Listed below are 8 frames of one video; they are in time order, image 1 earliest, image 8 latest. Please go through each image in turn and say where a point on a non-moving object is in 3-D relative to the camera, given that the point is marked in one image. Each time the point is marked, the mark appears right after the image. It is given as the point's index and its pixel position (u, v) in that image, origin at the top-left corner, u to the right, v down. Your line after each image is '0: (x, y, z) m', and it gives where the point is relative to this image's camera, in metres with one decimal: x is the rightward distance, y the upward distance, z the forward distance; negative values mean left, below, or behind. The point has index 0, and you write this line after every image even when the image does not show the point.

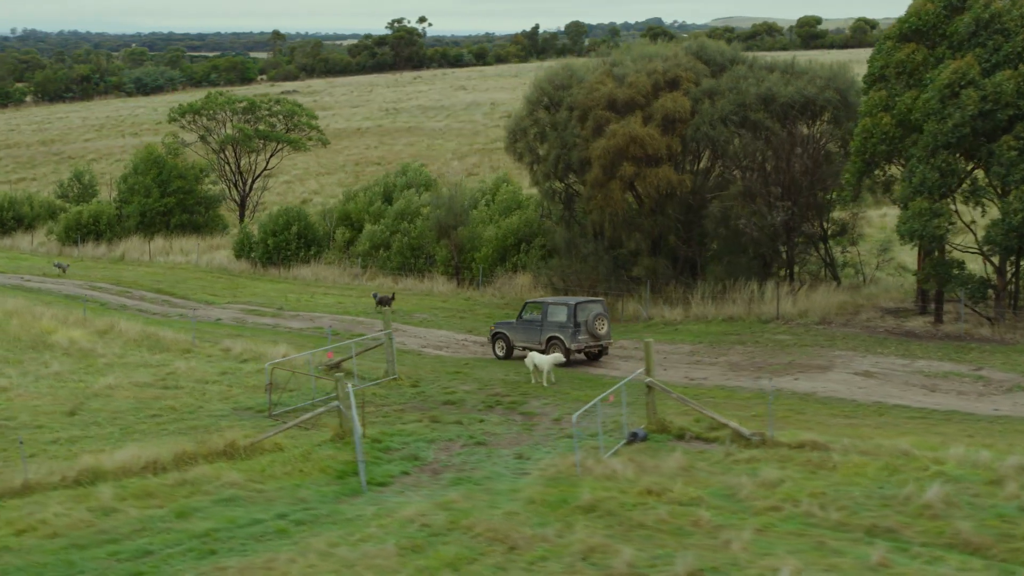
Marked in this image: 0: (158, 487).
0: (-3.6, -2.0, +16.3) m
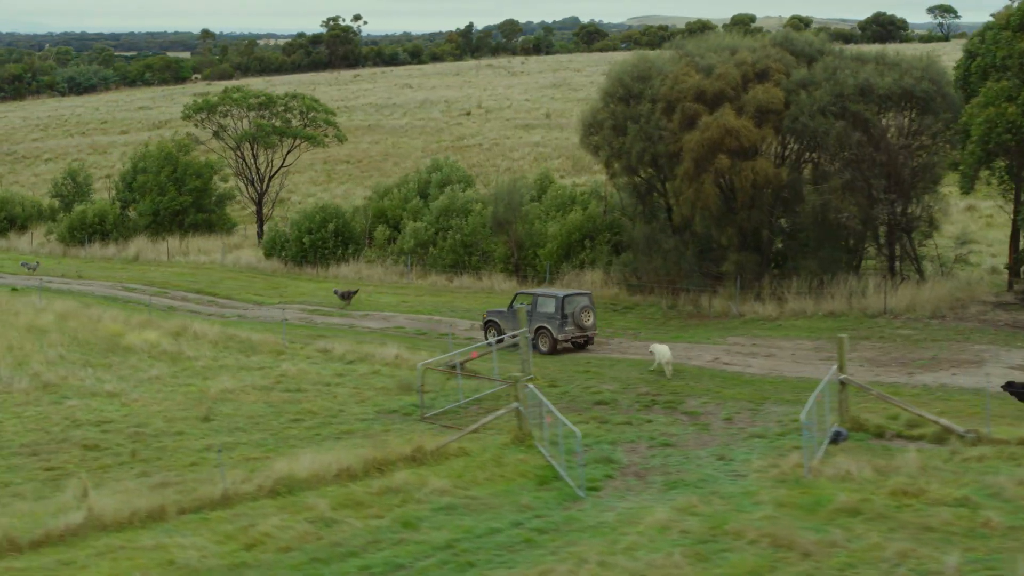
0: (-1.4, -2.0, +15.5) m
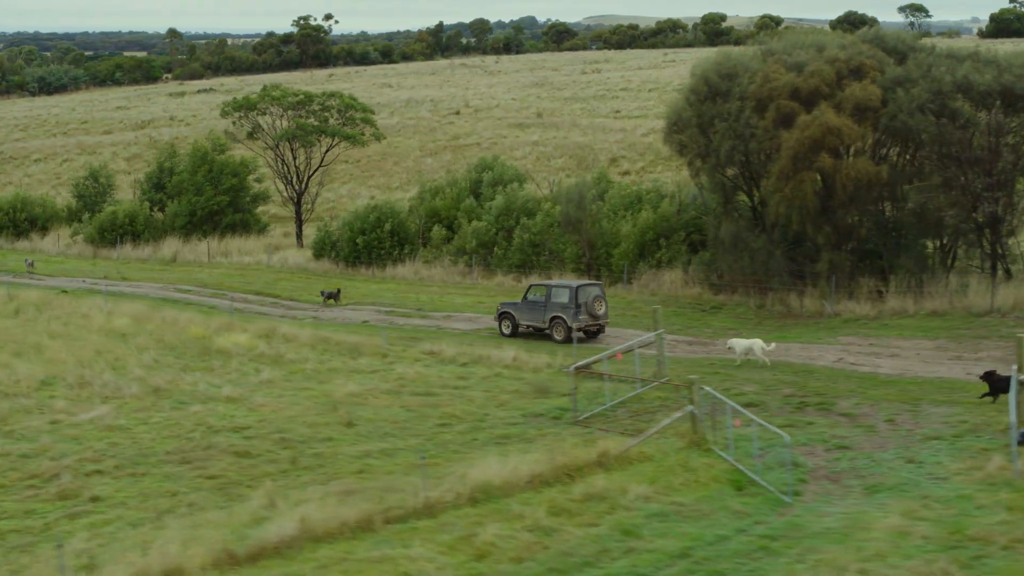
0: (+0.6, -2.0, +15.1) m
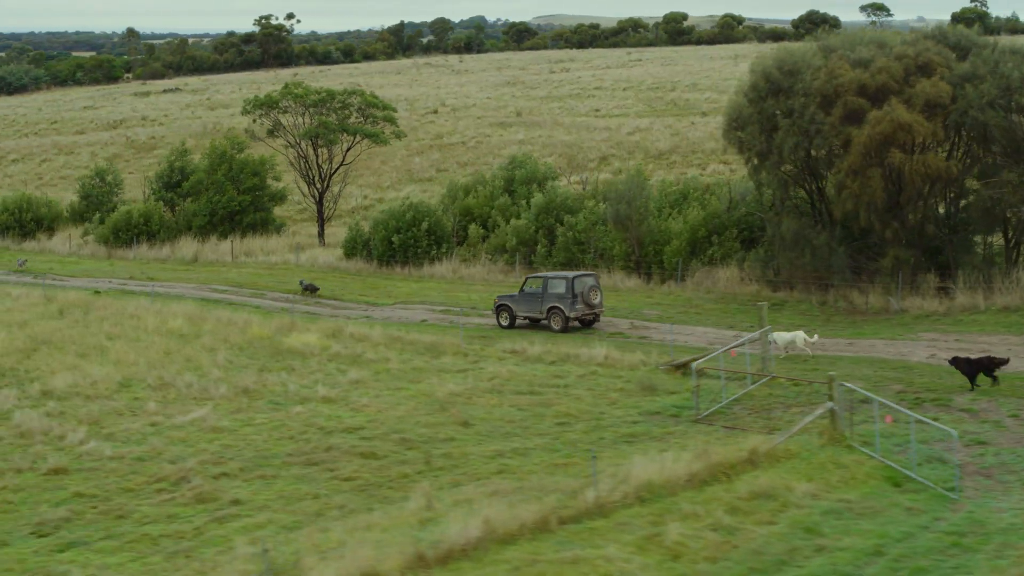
0: (+2.1, -2.0, +14.9) m
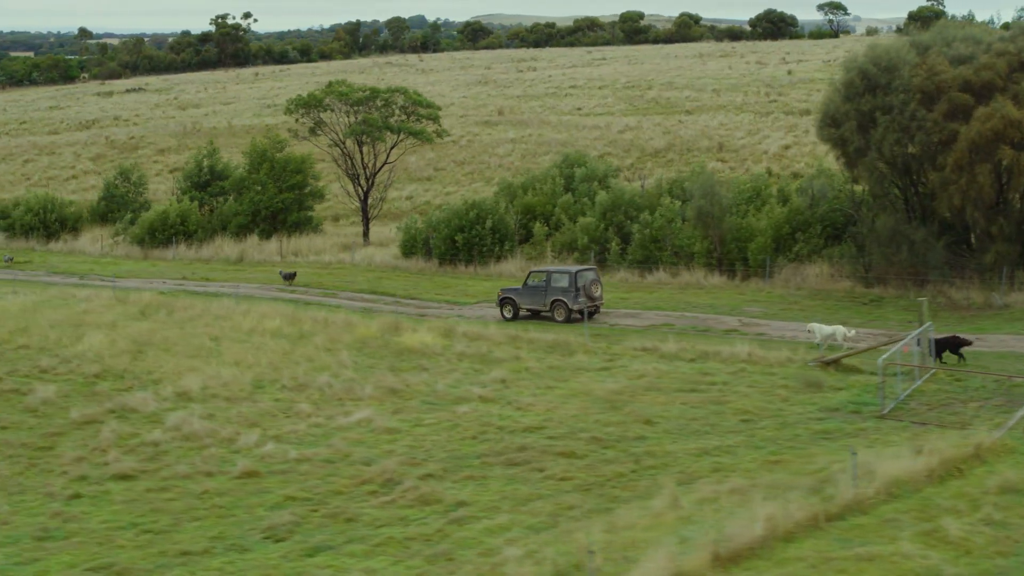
0: (+4.4, -1.9, +14.8) m
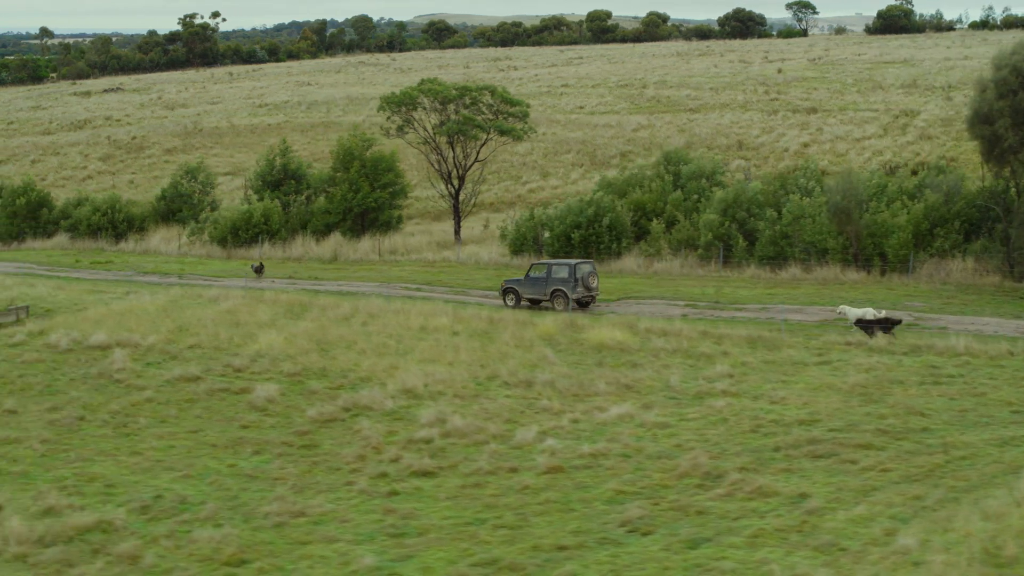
0: (+7.9, -1.8, +15.2) m
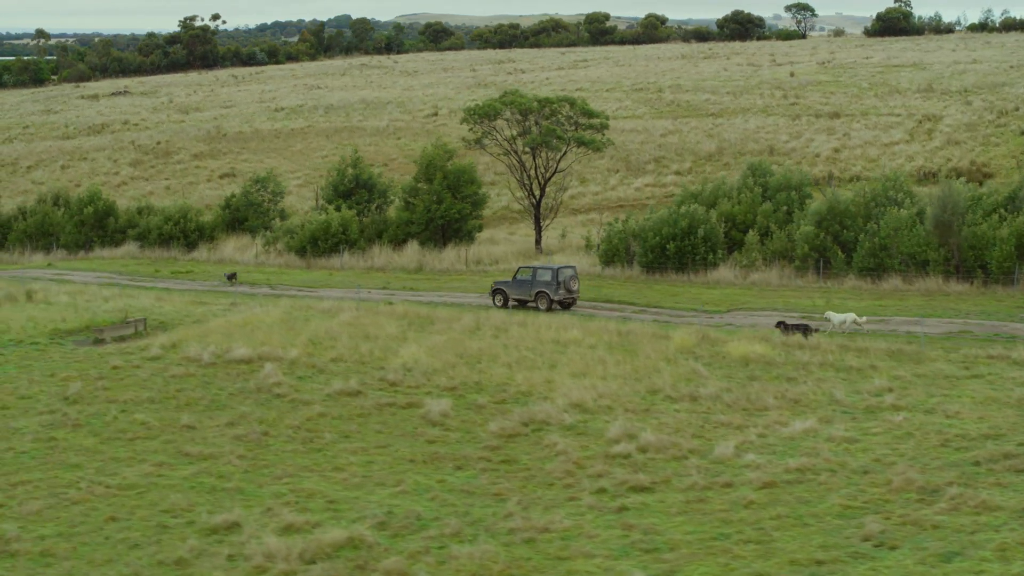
0: (+10.4, -2.0, +16.0) m
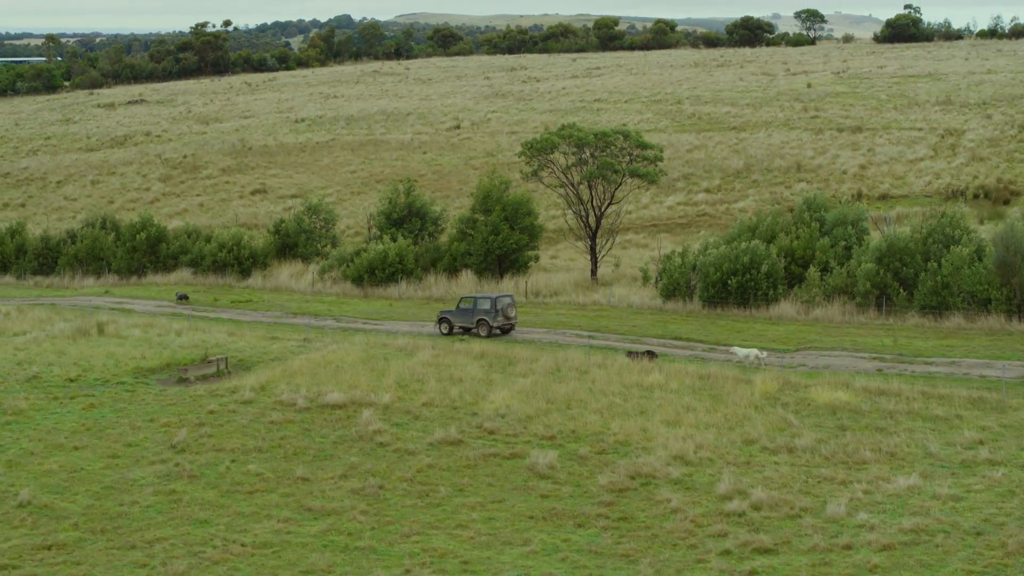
0: (+12.0, -2.9, +16.8) m
